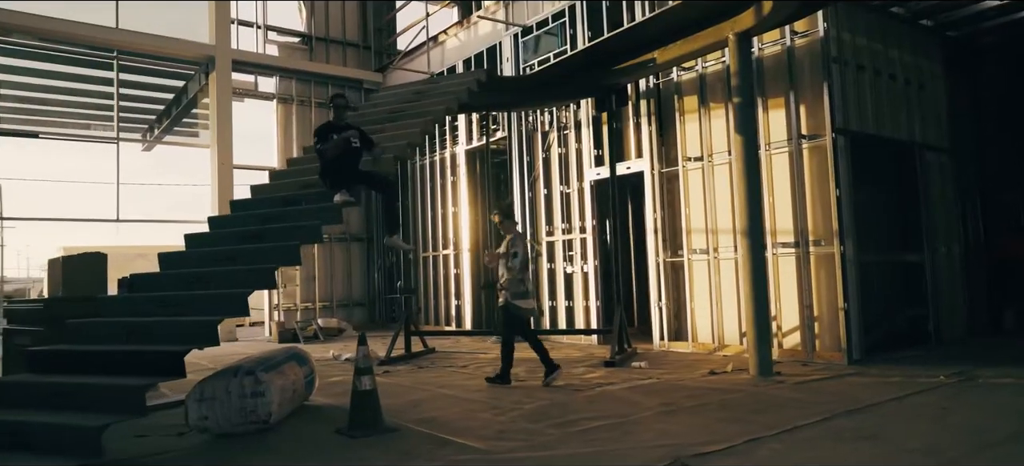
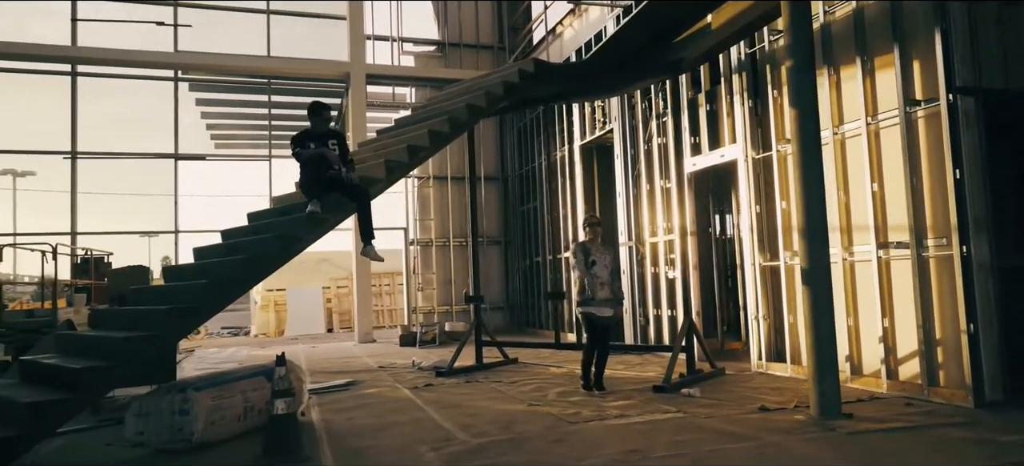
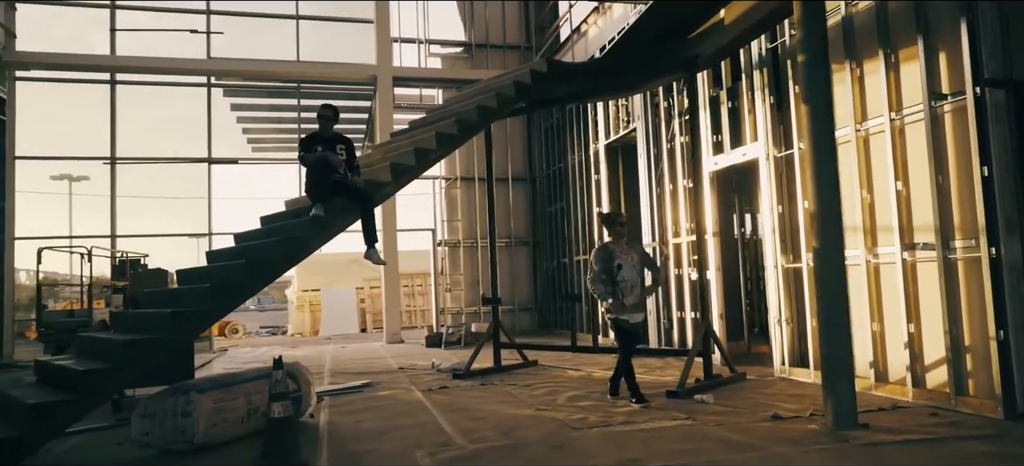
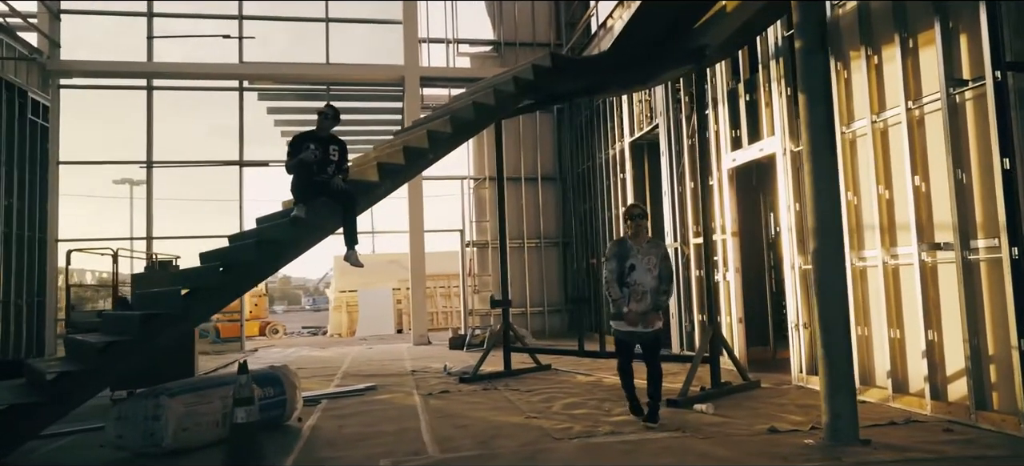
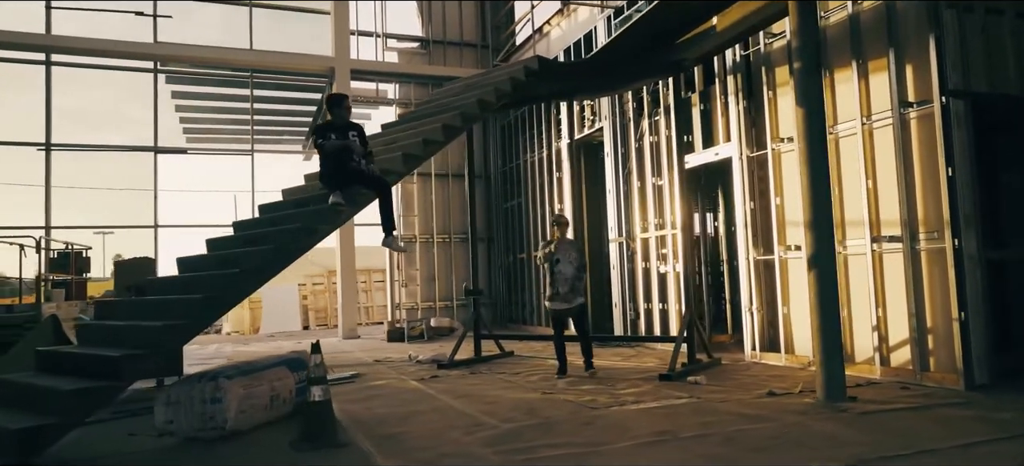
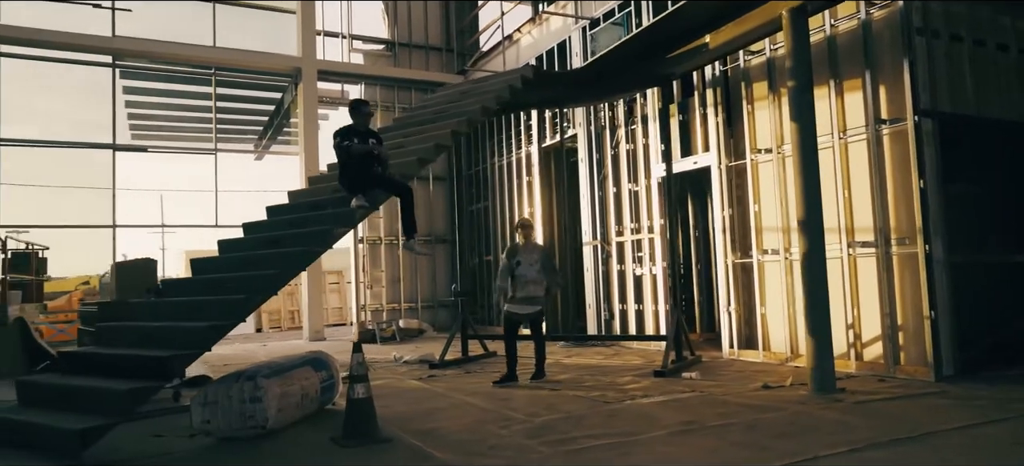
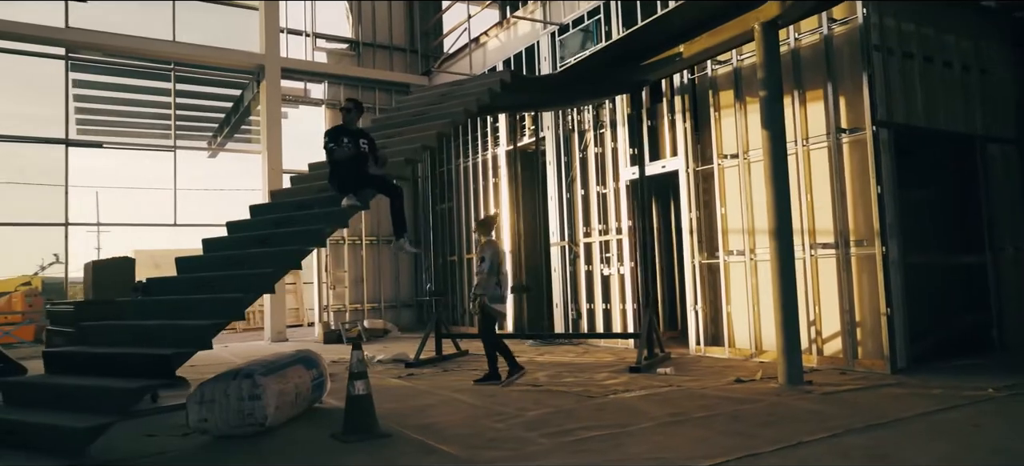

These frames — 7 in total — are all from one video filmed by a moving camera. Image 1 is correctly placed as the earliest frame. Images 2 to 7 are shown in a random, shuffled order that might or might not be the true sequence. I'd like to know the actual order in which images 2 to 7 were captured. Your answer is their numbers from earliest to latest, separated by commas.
7, 6, 5, 2, 3, 4
